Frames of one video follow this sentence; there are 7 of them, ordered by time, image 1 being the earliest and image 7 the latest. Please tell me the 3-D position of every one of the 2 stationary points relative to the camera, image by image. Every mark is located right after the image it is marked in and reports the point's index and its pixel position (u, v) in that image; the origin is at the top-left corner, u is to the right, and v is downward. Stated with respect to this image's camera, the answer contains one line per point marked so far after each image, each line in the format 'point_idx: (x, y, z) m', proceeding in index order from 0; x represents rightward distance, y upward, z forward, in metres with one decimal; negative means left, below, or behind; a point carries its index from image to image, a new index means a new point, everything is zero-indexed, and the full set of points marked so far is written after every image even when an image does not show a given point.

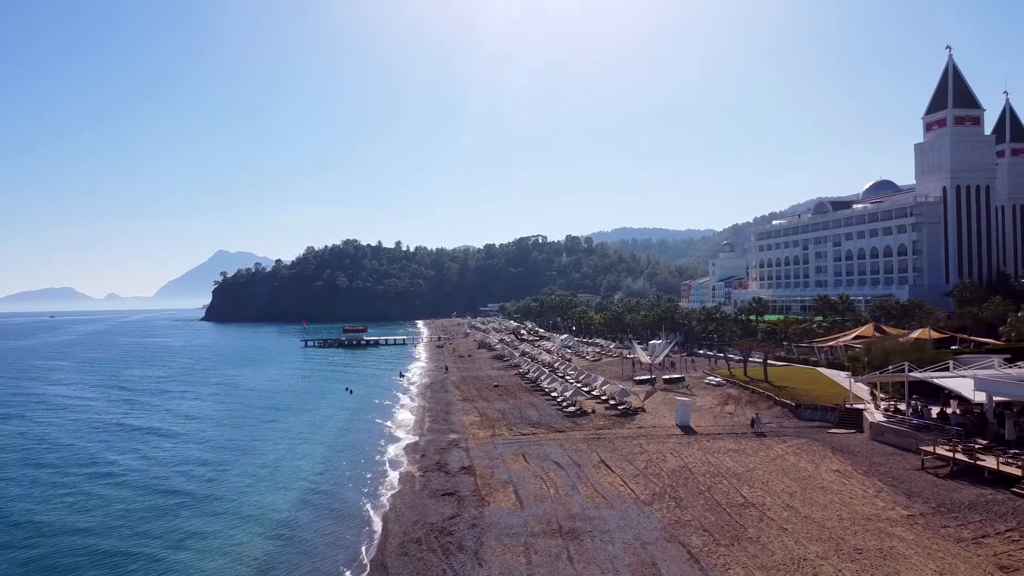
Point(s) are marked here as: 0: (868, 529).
0: (+10.1, -6.9, +19.5) m
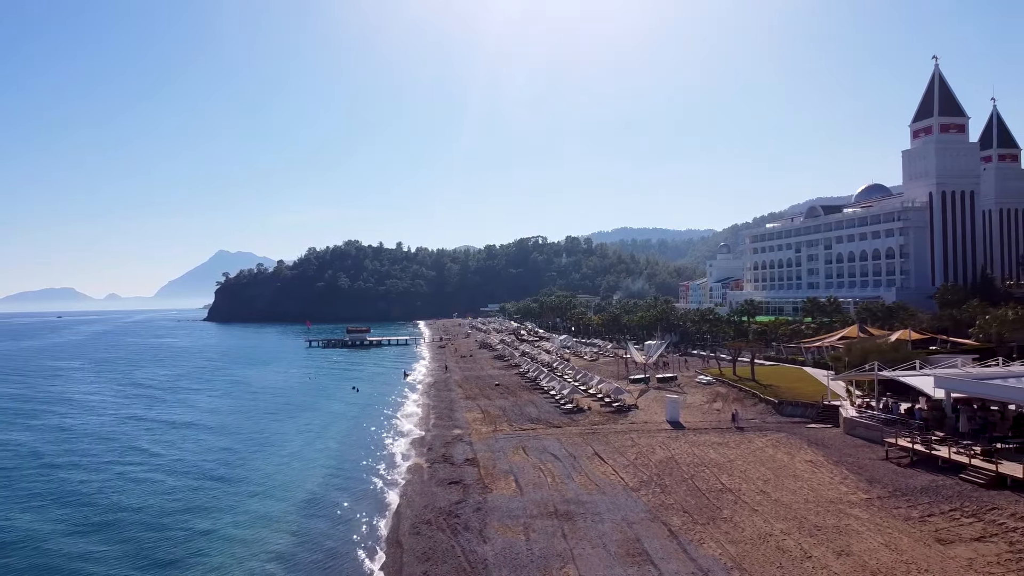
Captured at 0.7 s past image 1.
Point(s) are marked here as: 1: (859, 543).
0: (+10.2, -7.1, +22.0) m
1: (+9.7, -7.1, +19.2) m
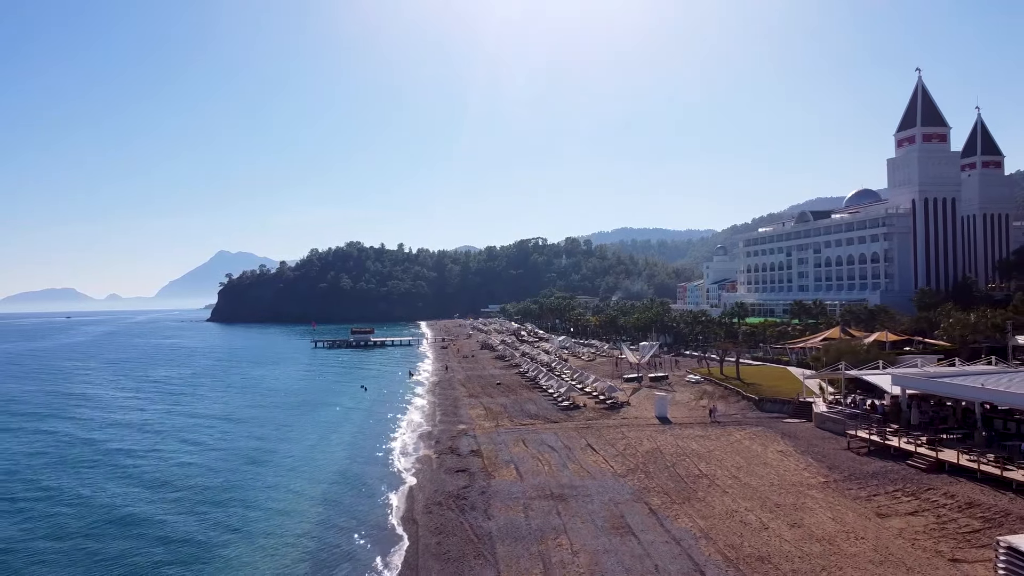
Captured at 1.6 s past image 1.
0: (+10.2, -7.5, +25.2) m
1: (+9.7, -7.5, +22.4) m
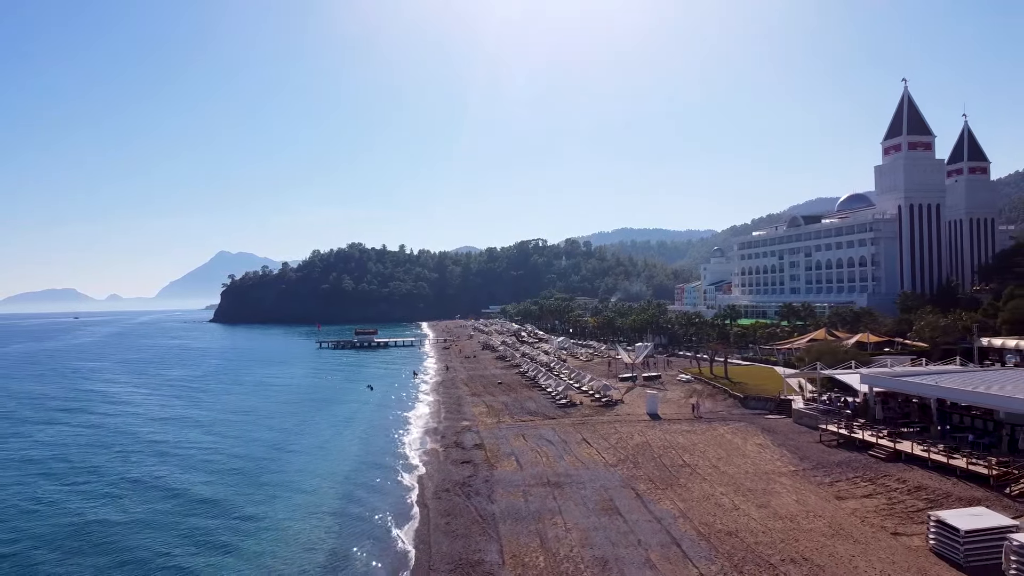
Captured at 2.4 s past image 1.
0: (+10.2, -7.8, +28.1) m
1: (+9.8, -7.8, +25.3) m
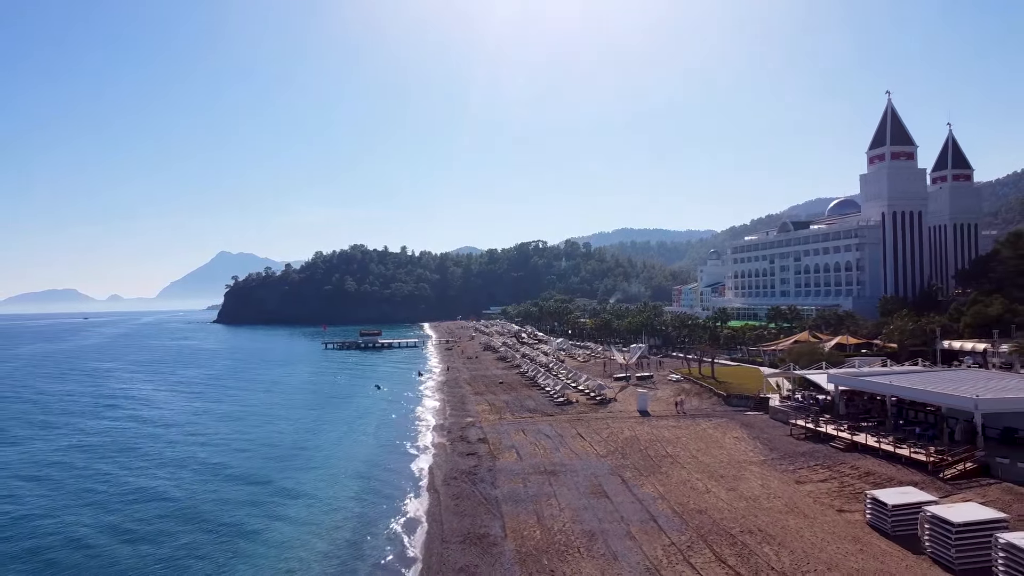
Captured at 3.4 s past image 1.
0: (+10.3, -8.3, +31.7) m
1: (+9.8, -8.2, +28.9) m
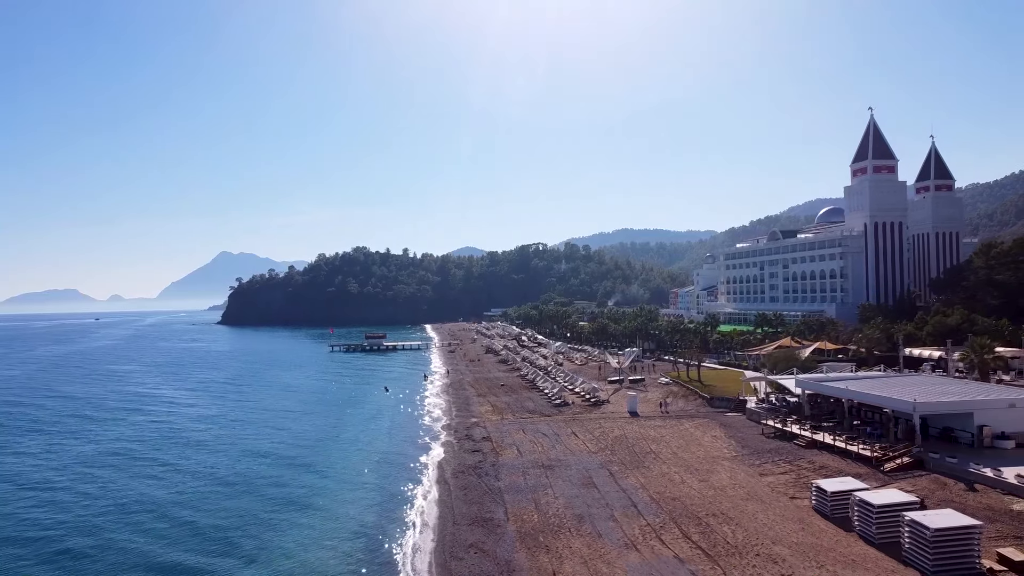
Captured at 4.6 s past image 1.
0: (+10.3, -9.1, +36.1) m
1: (+9.9, -9.1, +33.3) m
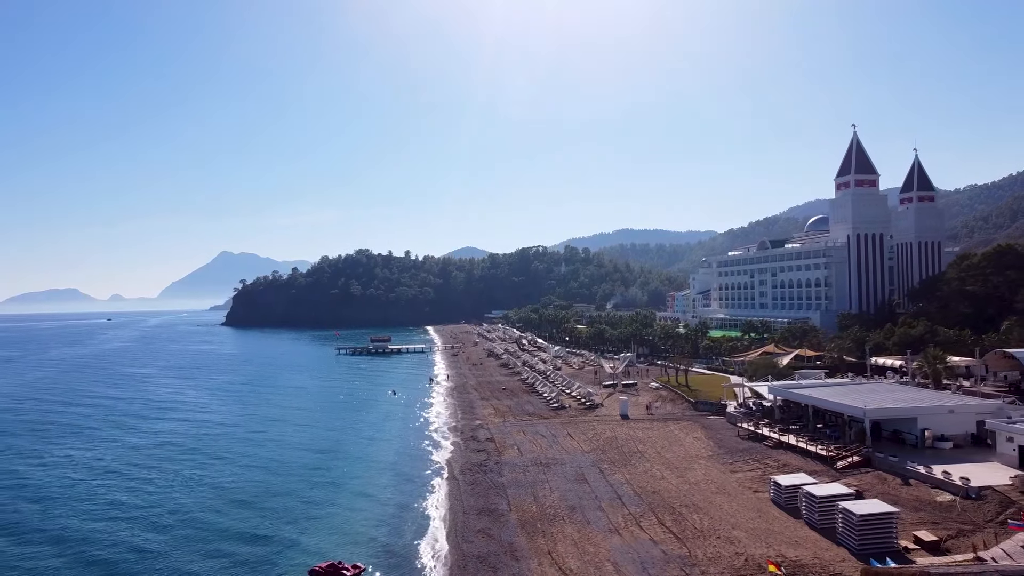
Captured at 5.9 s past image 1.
0: (+10.4, -10.2, +40.8) m
1: (+10.0, -10.2, +38.0) m
